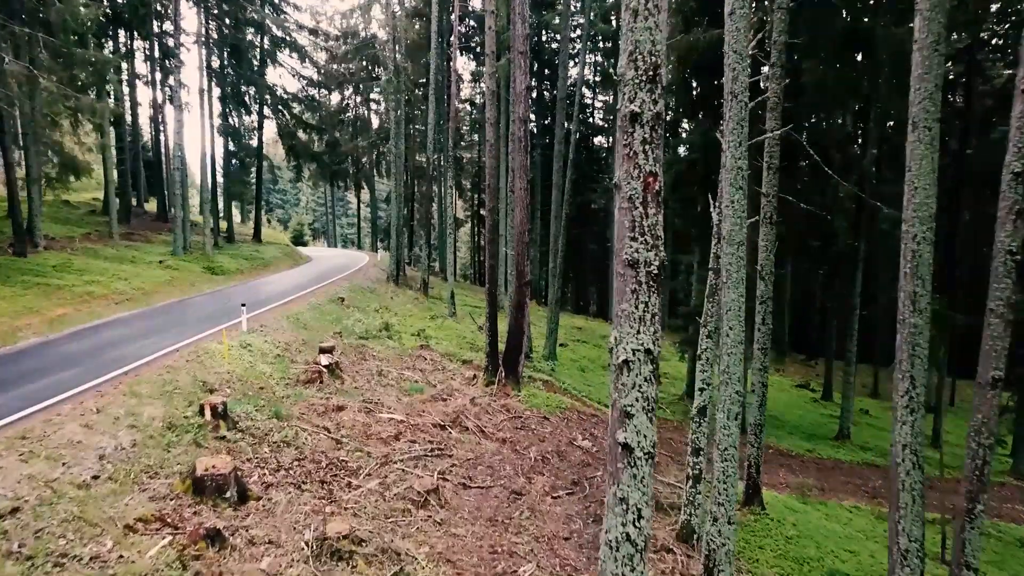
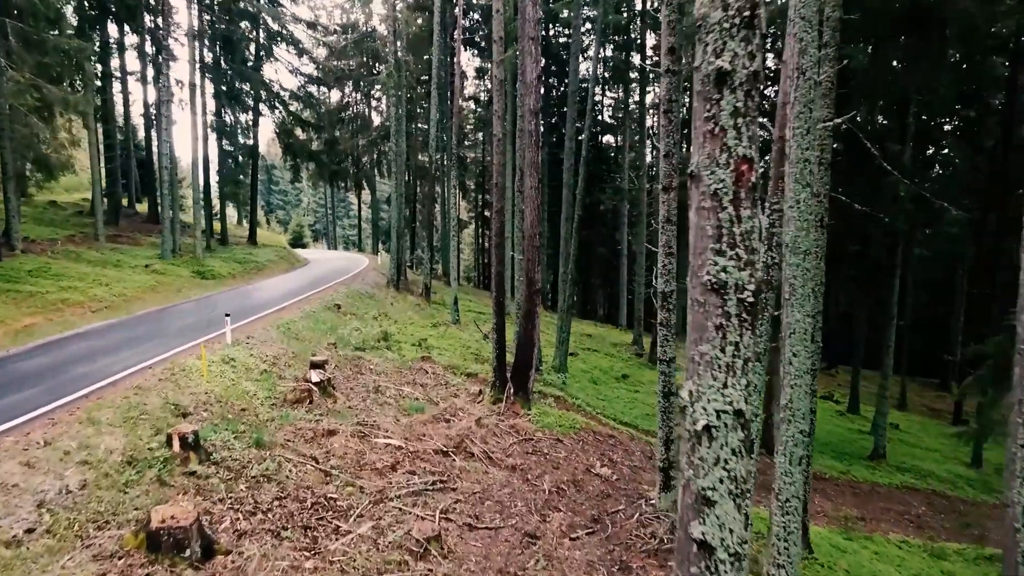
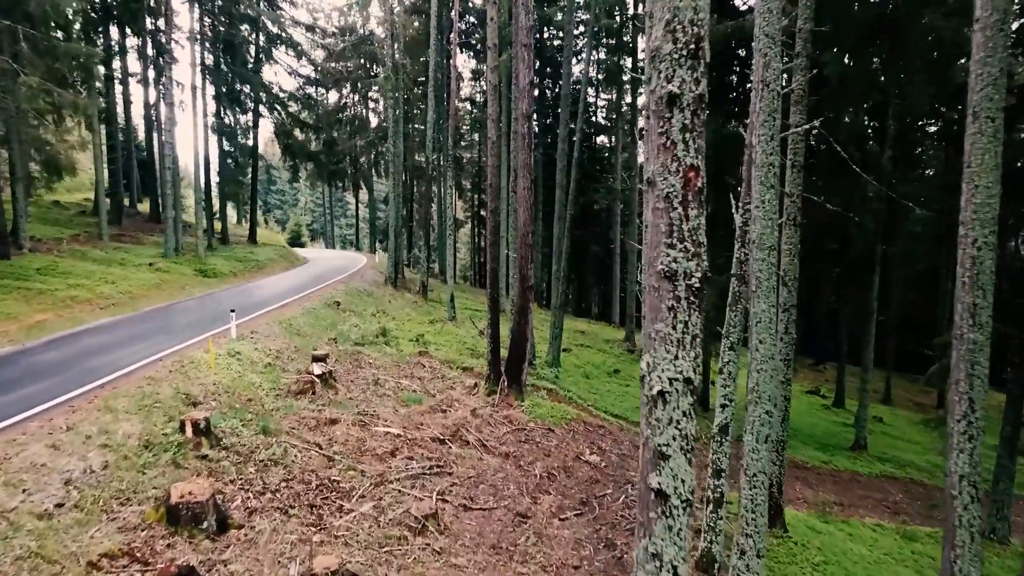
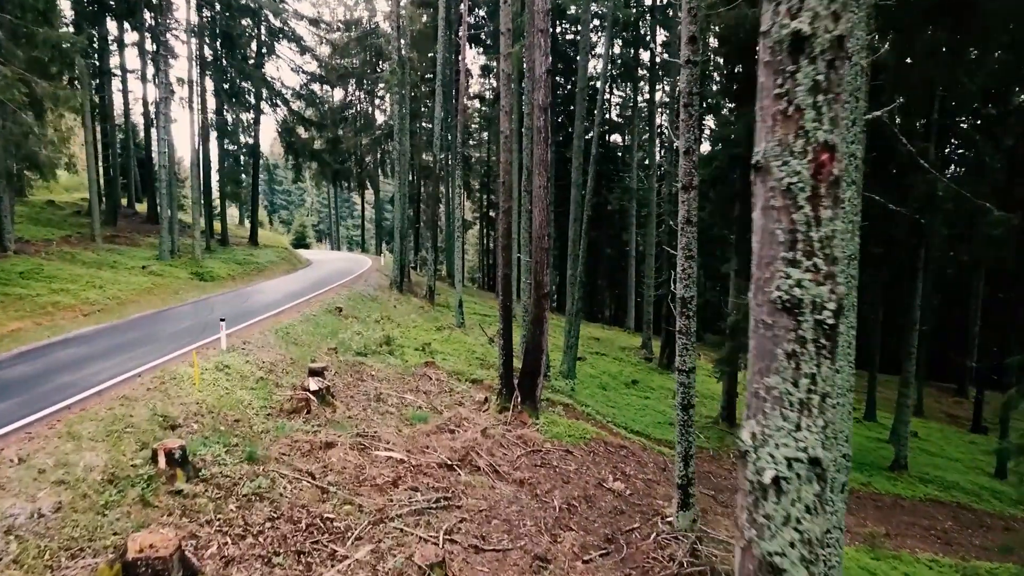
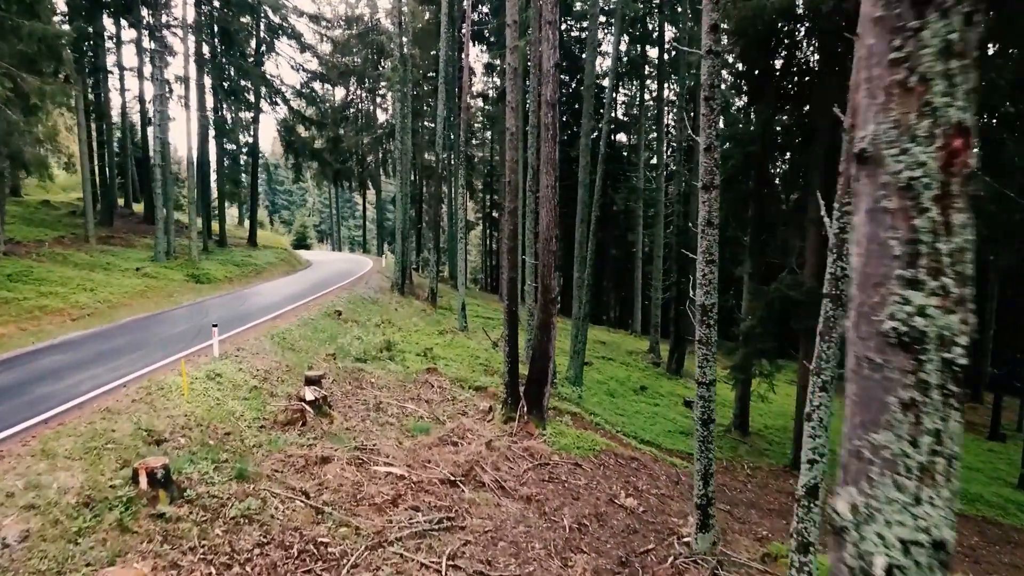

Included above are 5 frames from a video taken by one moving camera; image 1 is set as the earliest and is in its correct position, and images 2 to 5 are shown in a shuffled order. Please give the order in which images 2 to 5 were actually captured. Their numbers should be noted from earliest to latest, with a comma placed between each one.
3, 2, 4, 5
